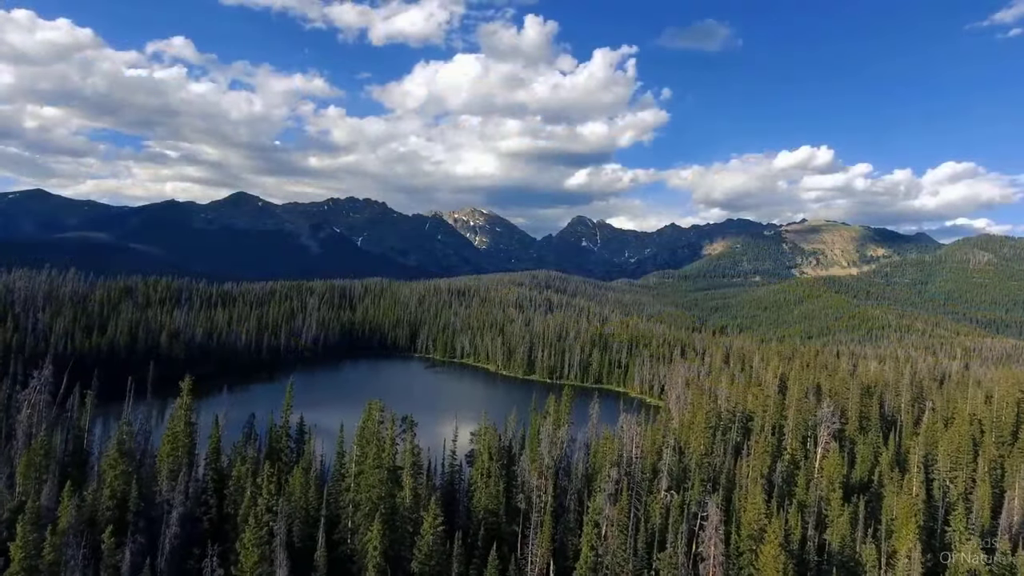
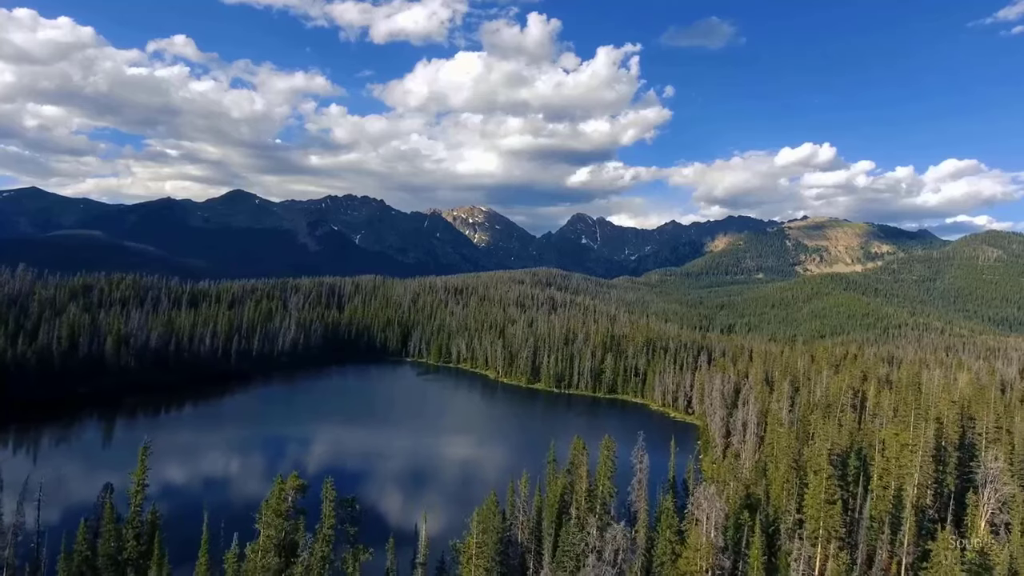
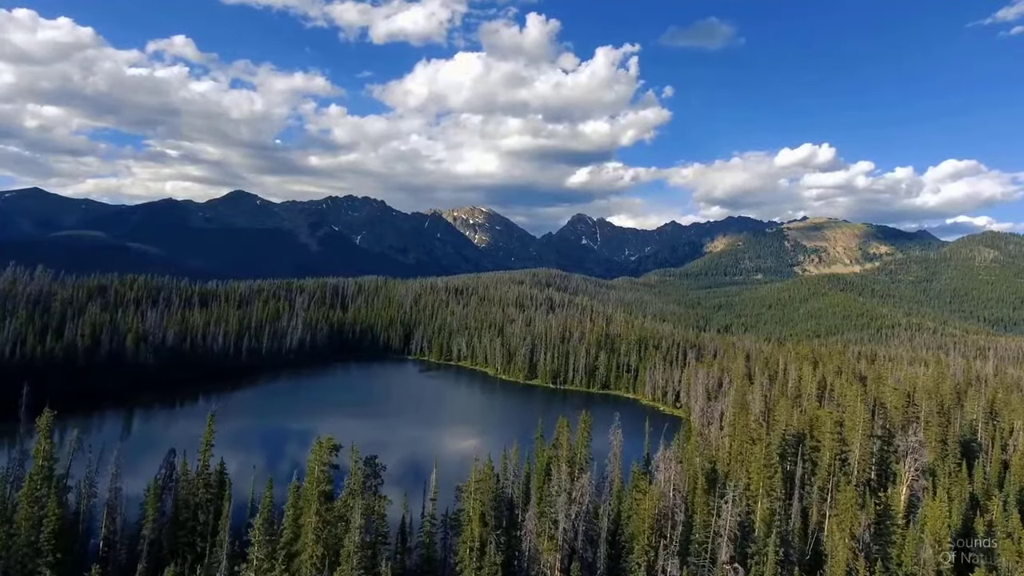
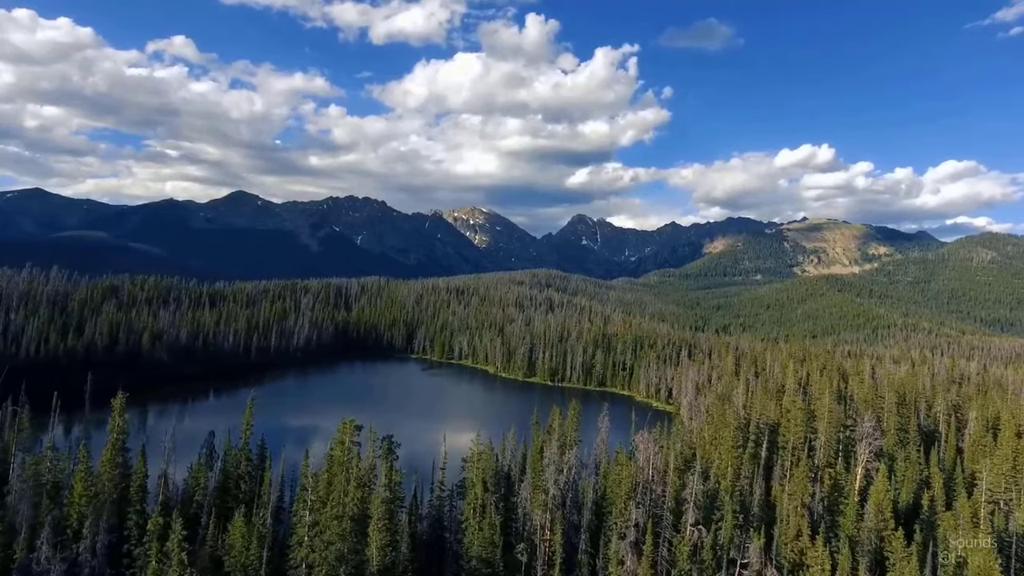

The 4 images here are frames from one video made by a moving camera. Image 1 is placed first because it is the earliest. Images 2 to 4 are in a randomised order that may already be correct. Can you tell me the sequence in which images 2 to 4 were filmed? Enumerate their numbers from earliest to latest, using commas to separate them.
4, 3, 2
